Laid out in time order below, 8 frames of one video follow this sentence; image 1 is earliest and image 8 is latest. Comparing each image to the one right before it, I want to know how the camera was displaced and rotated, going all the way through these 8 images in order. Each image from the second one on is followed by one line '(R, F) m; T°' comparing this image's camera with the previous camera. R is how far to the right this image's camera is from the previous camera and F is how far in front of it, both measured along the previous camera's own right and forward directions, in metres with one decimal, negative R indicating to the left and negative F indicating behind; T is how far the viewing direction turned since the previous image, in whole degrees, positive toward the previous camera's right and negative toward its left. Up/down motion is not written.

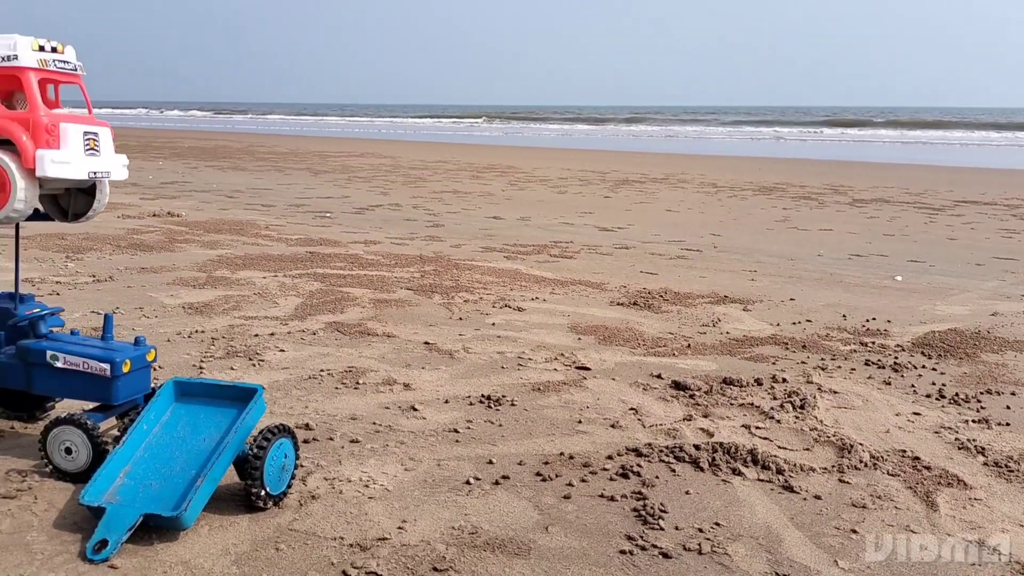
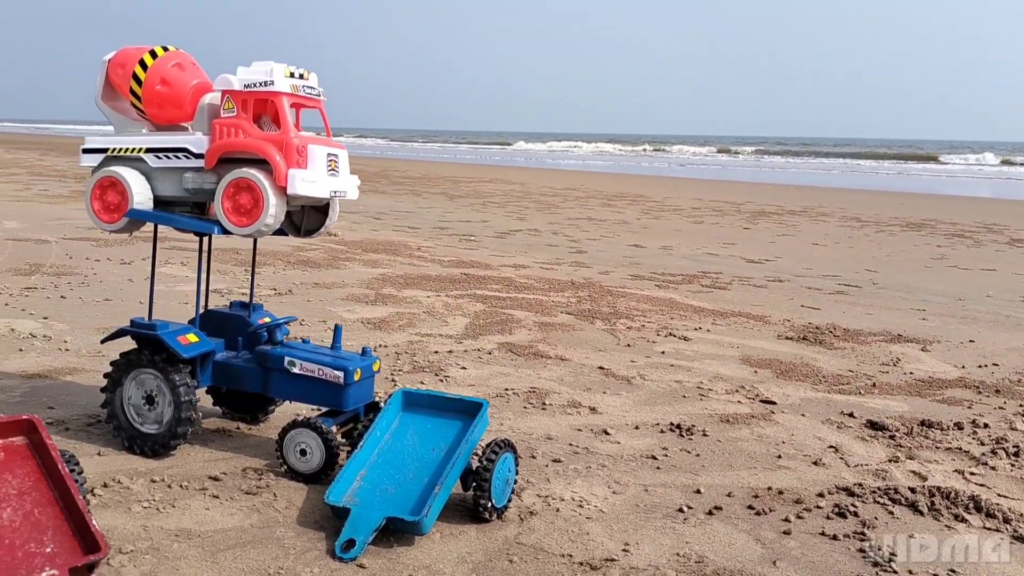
(-0.6, -0.1) m; -8°
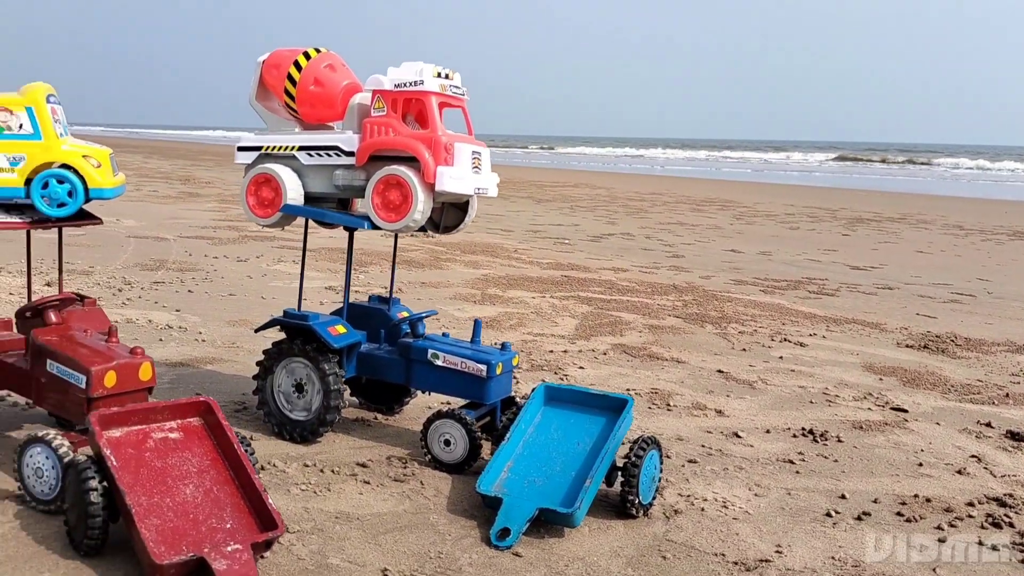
(-0.4, -0.1) m; -5°
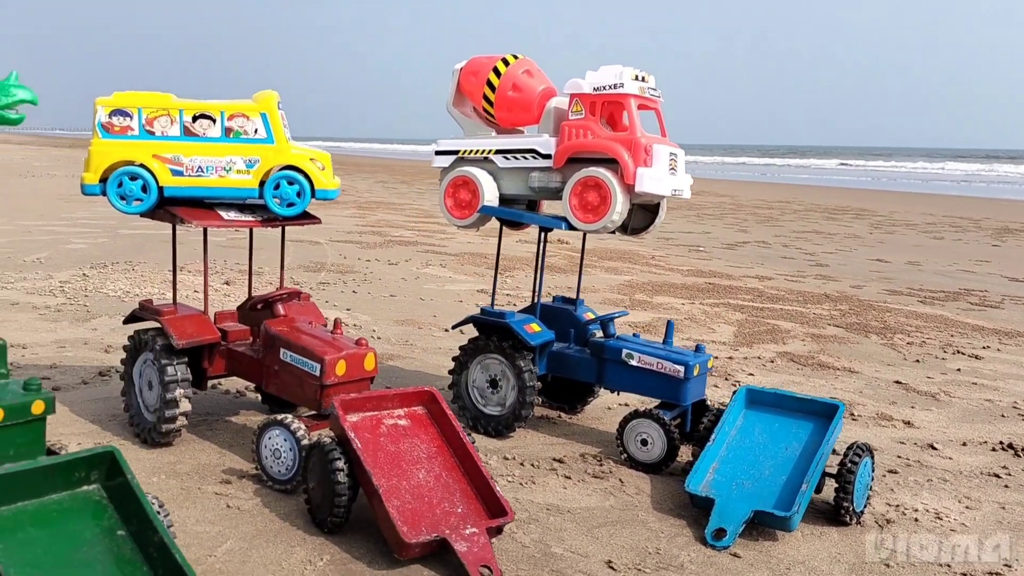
(-0.5, -0.1) m; -7°
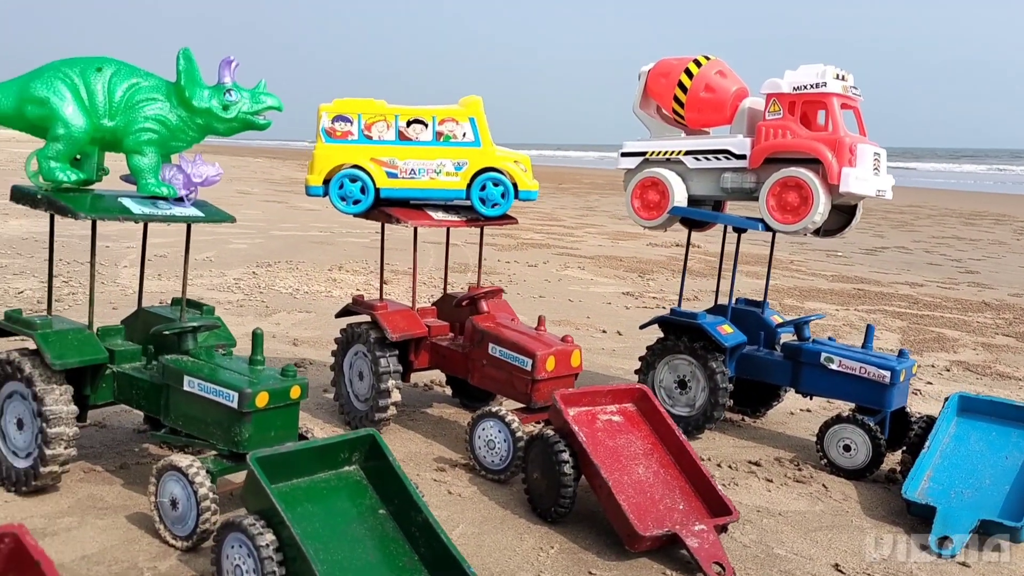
(-0.6, -0.1) m; -7°
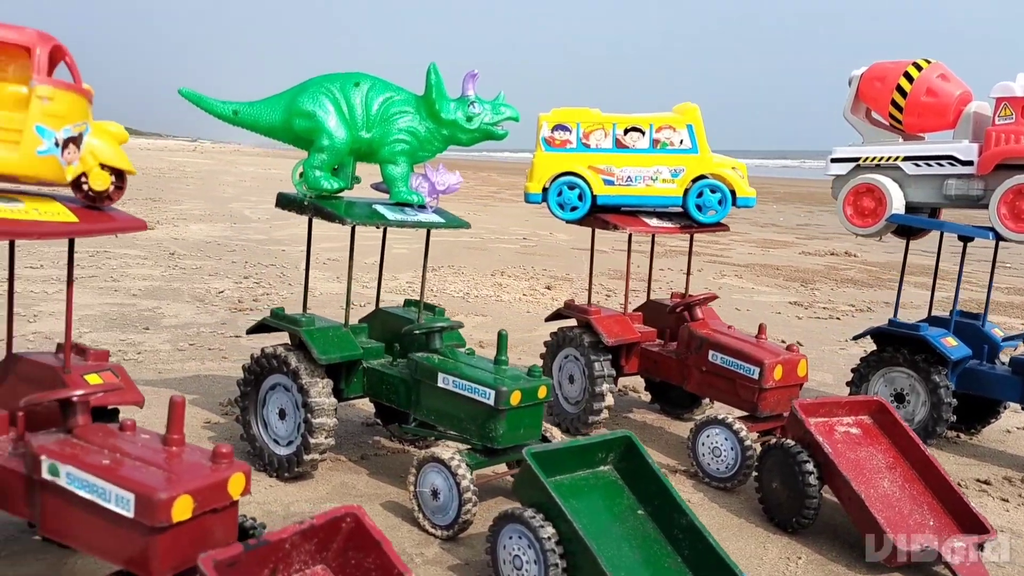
(-0.6, -0.1) m; -8°
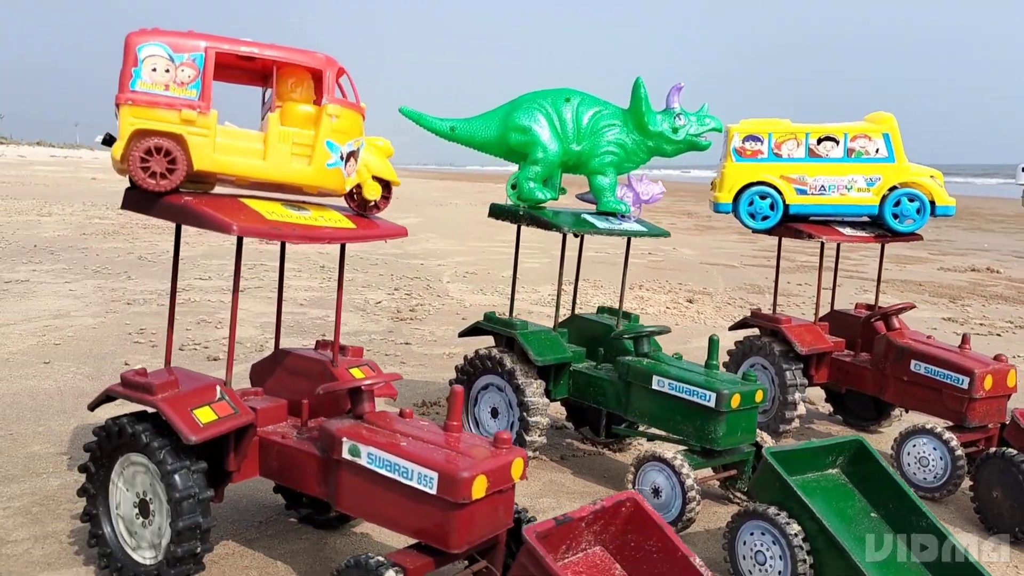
(-0.6, -0.2) m; -6°
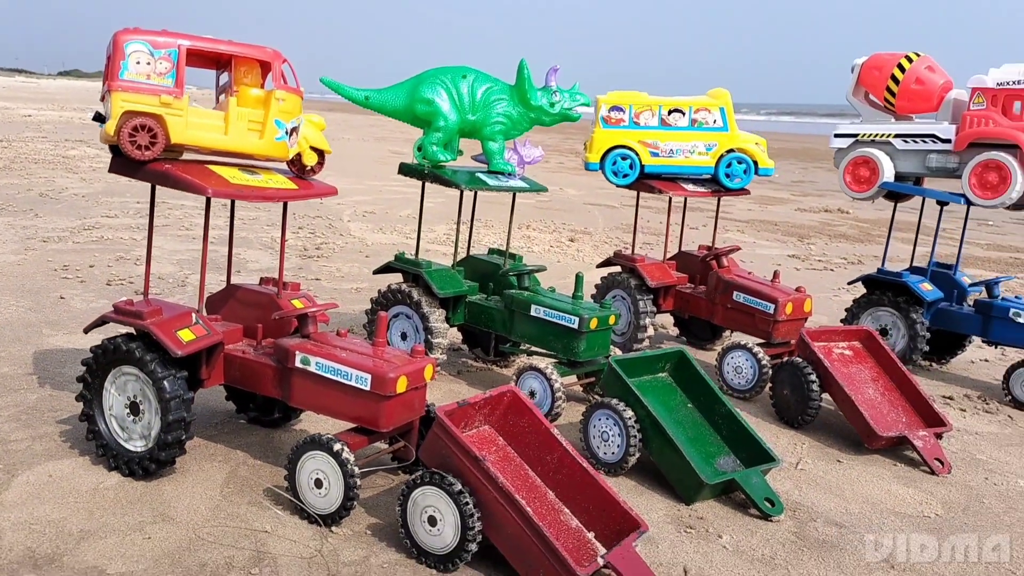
(-0.1, -1.1) m; +7°
